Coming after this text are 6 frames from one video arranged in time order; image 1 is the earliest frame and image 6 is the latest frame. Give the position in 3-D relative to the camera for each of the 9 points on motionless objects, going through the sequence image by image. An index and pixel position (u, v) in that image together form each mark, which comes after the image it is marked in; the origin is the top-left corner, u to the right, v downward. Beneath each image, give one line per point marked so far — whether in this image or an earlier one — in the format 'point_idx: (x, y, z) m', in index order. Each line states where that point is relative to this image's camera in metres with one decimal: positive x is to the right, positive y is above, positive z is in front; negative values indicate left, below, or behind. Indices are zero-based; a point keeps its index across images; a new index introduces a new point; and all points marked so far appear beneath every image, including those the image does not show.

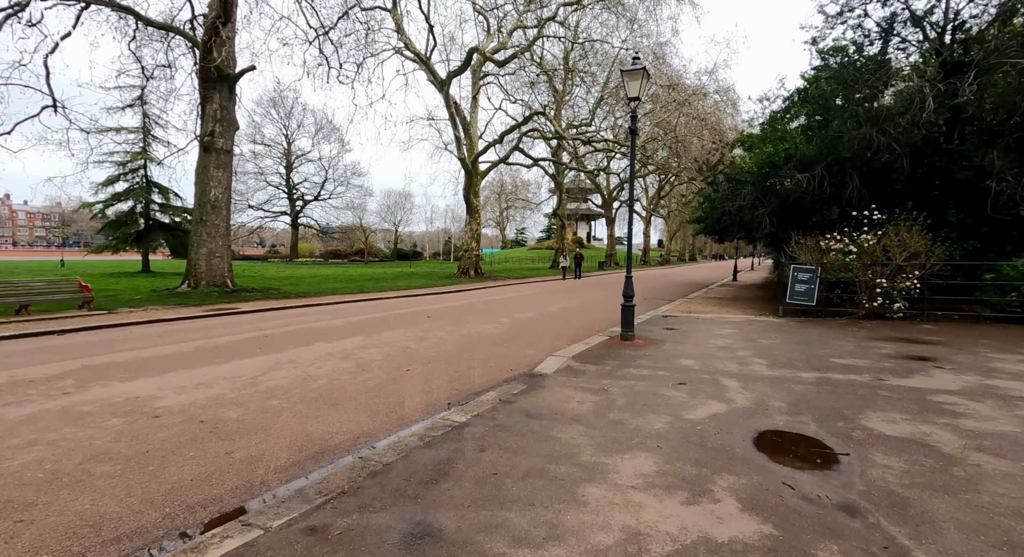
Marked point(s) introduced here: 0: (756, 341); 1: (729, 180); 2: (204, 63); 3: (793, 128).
0: (+4.4, -1.2, +9.0) m
1: (+7.6, +3.4, +17.3) m
2: (-9.1, +6.3, +14.8) m
3: (+9.4, +5.0, +16.6) m
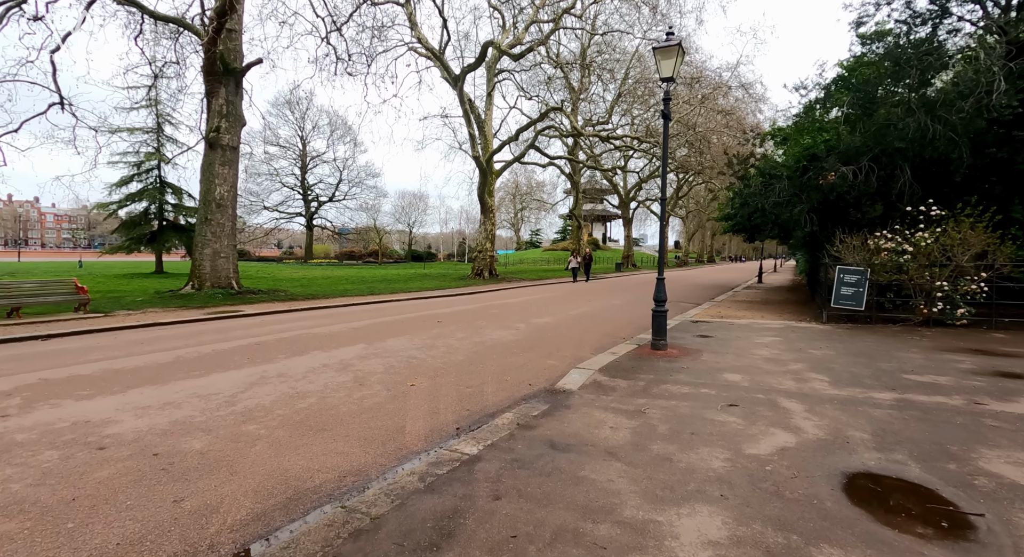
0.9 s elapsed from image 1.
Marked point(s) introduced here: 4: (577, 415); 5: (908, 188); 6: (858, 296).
0: (+4.7, -1.2, +8.0) m
1: (+8.2, +3.4, +16.2) m
2: (-8.6, +6.3, +14.2) m
3: (+9.9, +4.9, +15.4) m
4: (+0.7, -1.4, +5.1) m
5: (+10.0, +2.3, +12.6) m
6: (+7.8, -0.4, +11.4) m
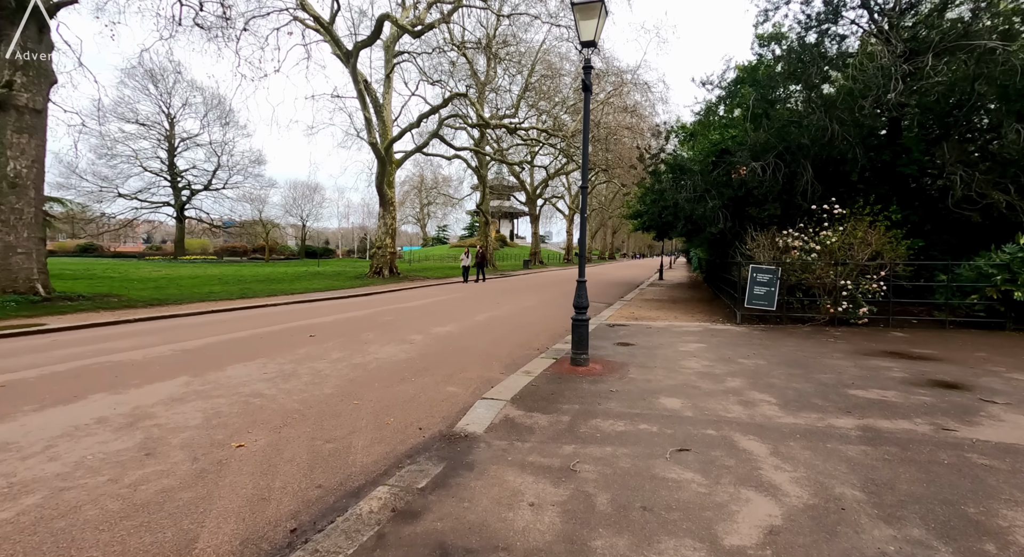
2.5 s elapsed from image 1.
0: (+3.2, -1.2, +7.2) m
1: (+5.1, +3.4, +15.9) m
2: (-11.0, +6.2, +10.7) m
3: (+7.0, +5.0, +15.4) m
4: (-0.2, -1.5, +3.6) m
5: (+7.5, +2.3, +12.7) m
6: (+5.7, -0.4, +11.1) m
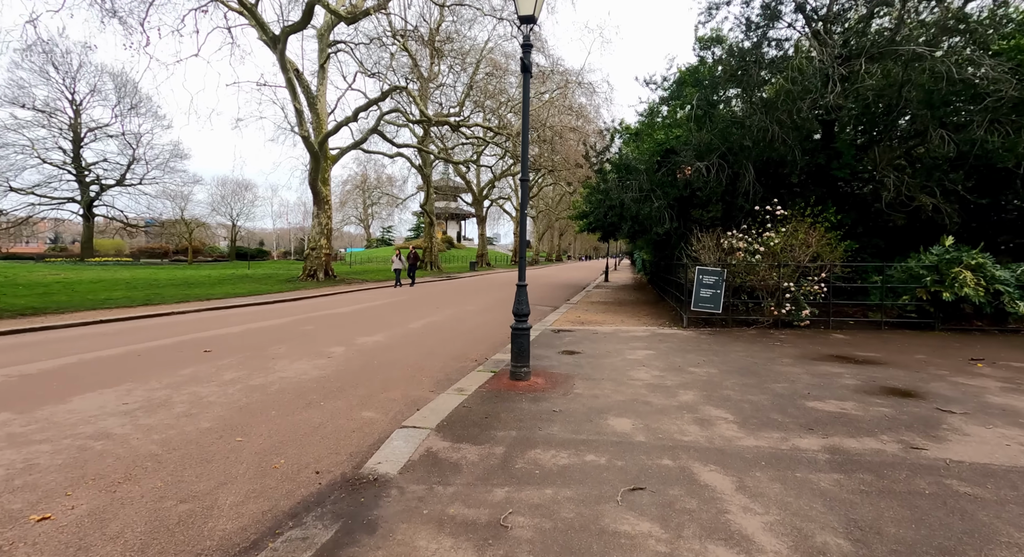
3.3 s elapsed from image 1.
0: (+2.3, -1.3, +6.7) m
1: (+3.3, +3.3, +15.5) m
2: (-12.2, +6.1, +8.8) m
3: (+5.2, +4.9, +15.3) m
4: (-0.7, -1.5, +2.7) m
5: (+6.0, +2.3, +12.6) m
6: (+4.4, -0.4, +10.8) m
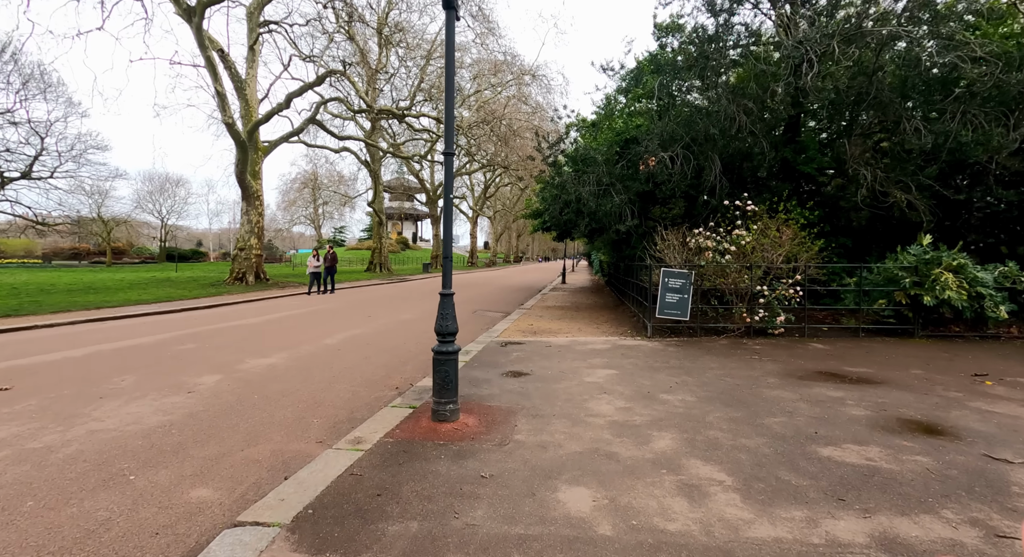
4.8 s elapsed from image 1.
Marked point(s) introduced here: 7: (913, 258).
0: (+1.6, -1.3, +5.3) m
1: (+1.8, +3.3, +14.2) m
2: (-13.1, +6.0, +6.2) m
3: (+3.7, +4.8, +14.1) m
4: (-1.1, -1.6, +1.1) m
5: (+4.7, +2.2, +11.5) m
6: (+3.3, -0.5, +9.6) m
7: (+7.7, +0.4, +9.6) m
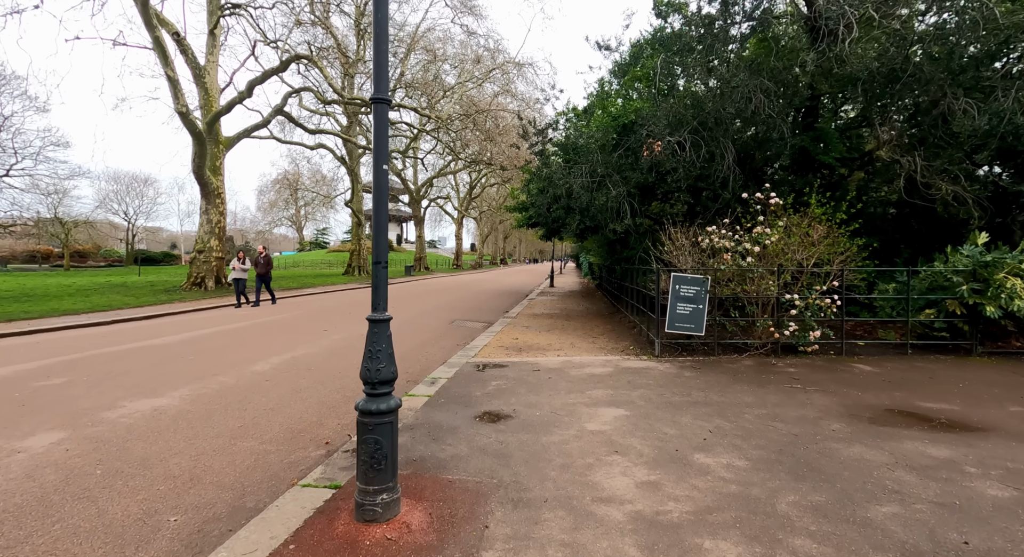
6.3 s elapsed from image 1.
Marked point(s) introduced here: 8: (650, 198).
0: (+1.4, -1.4, +3.6) m
1: (+1.3, +3.1, +12.6) m
2: (-13.4, +5.8, +4.2) m
3: (+3.2, +4.7, +12.5) m
4: (-1.2, -1.6, -0.6) m
5: (+4.4, +2.1, +9.9) m
6: (+2.9, -0.6, +7.9) m
7: (+7.4, +0.3, +8.1) m
8: (+3.1, +1.9, +11.4) m
